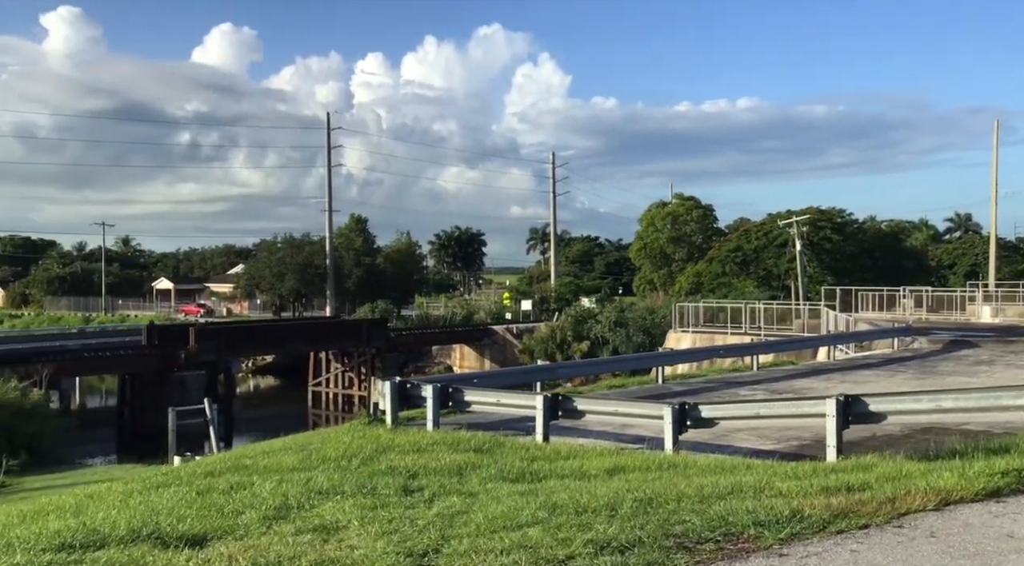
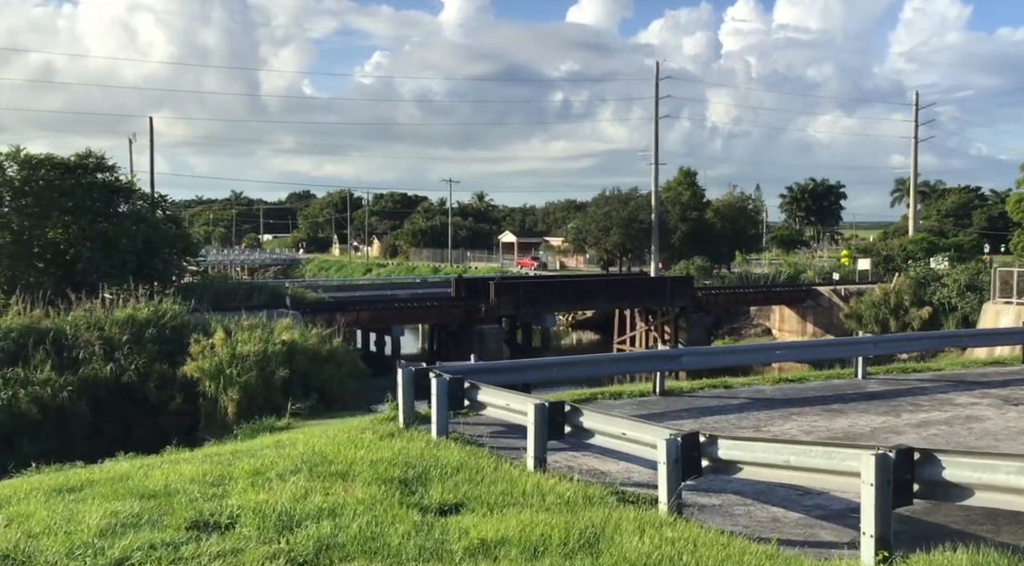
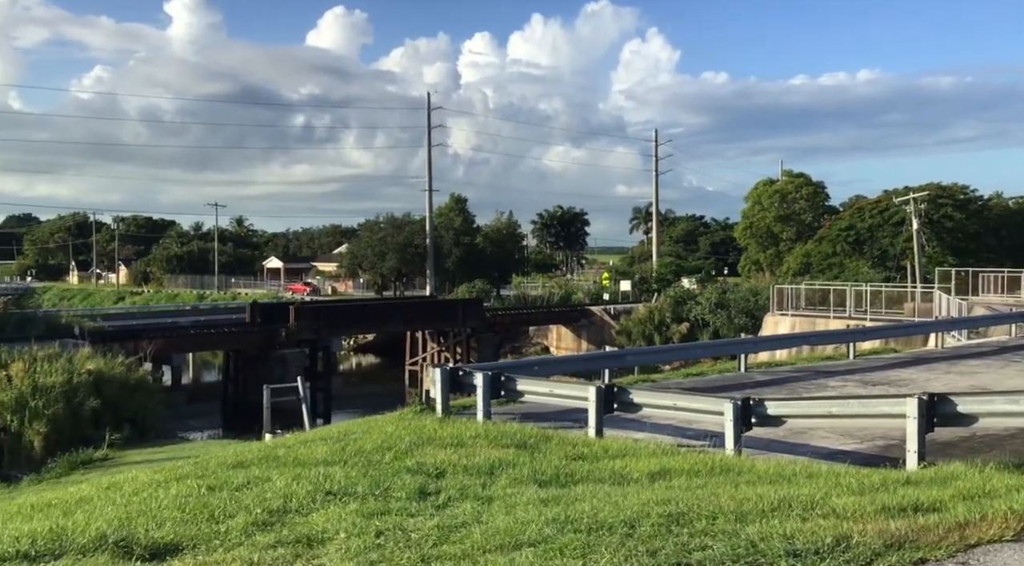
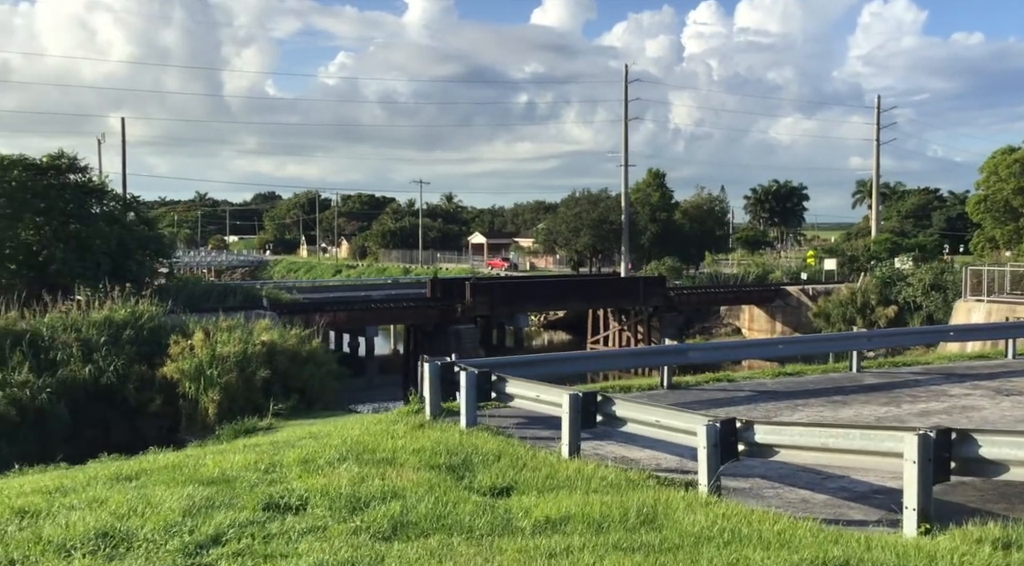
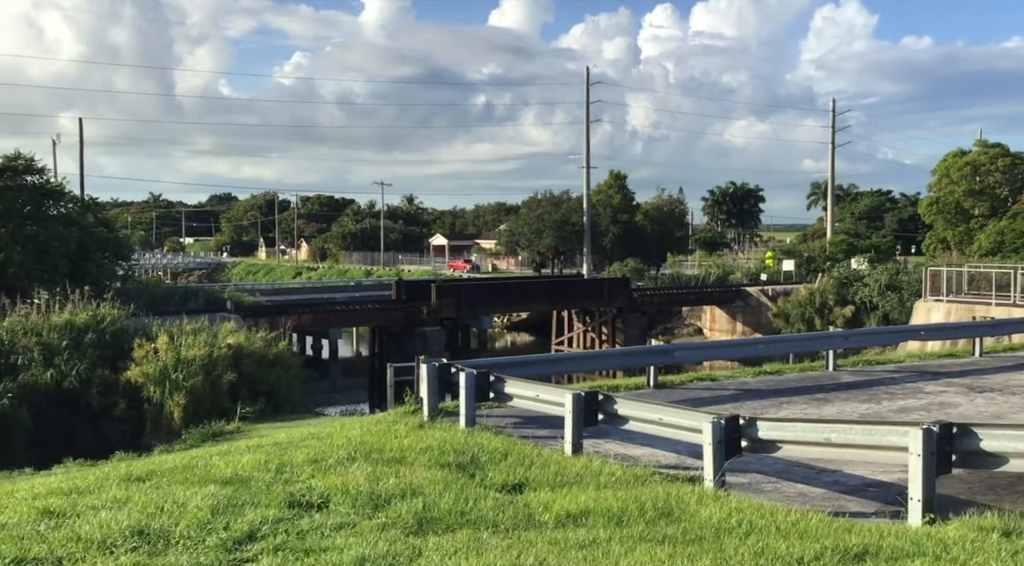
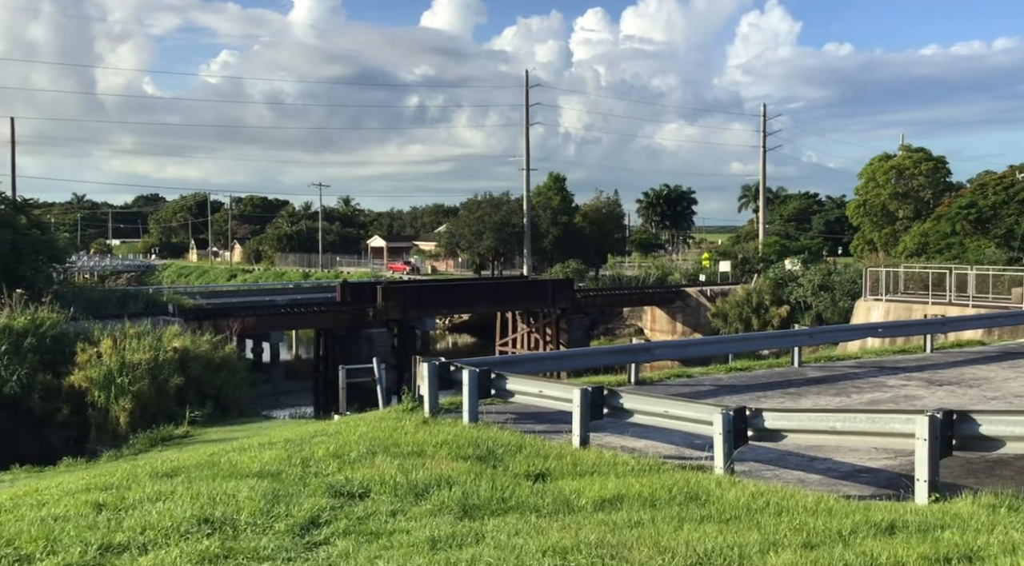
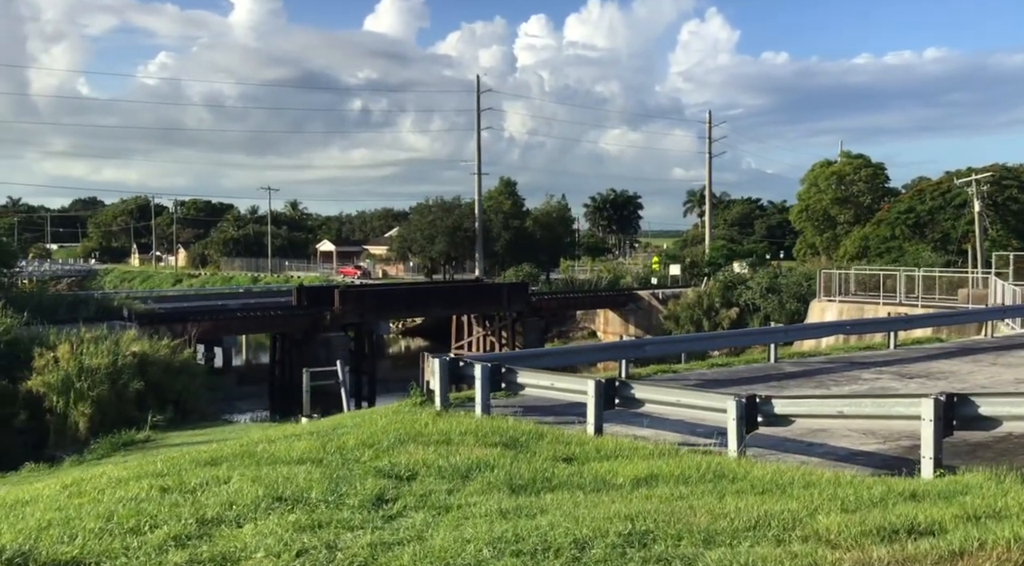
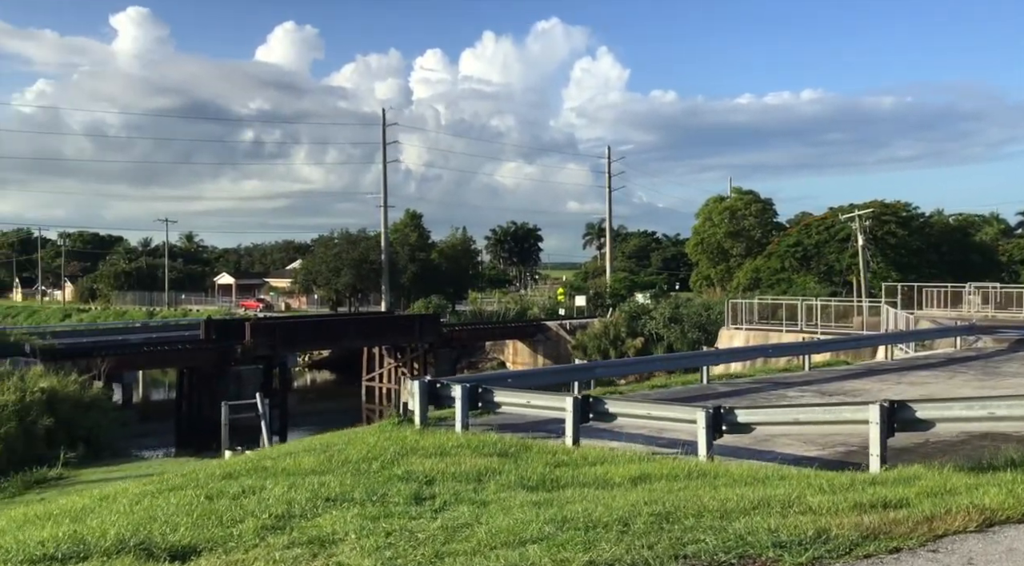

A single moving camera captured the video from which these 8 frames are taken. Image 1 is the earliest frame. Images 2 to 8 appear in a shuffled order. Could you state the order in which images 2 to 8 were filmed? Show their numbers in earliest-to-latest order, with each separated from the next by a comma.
8, 3, 7, 6, 5, 4, 2
